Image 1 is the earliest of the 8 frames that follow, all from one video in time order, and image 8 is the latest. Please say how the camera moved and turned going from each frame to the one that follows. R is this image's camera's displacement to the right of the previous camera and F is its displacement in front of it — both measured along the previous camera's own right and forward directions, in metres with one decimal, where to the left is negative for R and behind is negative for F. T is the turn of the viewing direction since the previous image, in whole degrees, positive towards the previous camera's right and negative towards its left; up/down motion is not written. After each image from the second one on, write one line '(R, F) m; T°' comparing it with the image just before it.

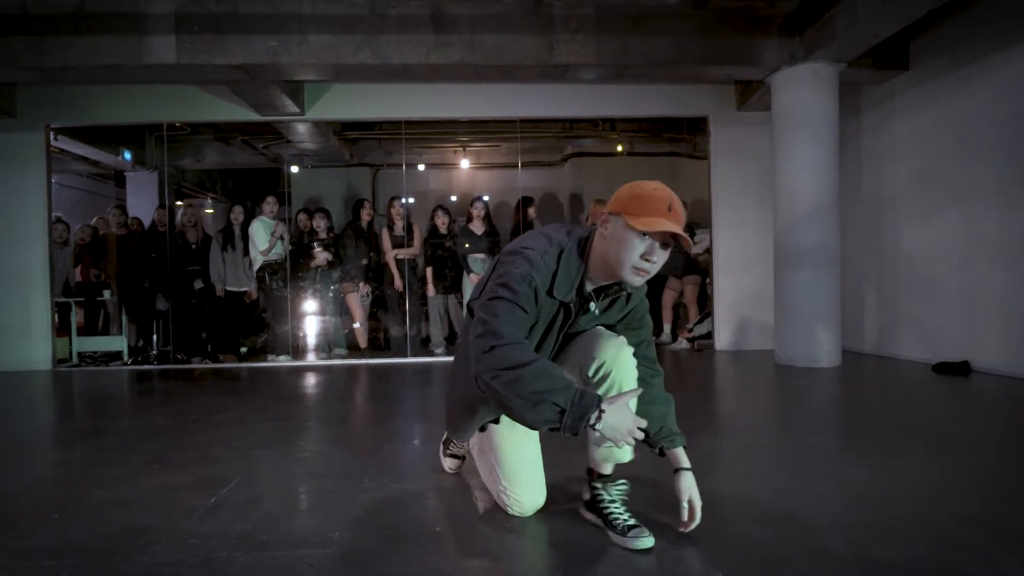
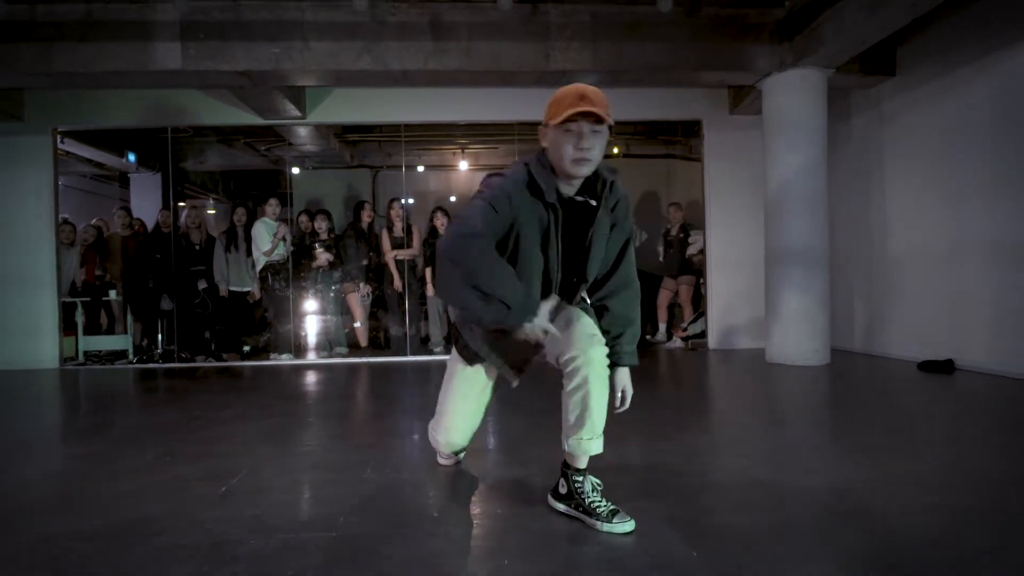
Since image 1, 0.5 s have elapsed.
(0.0, -0.1) m; 0°
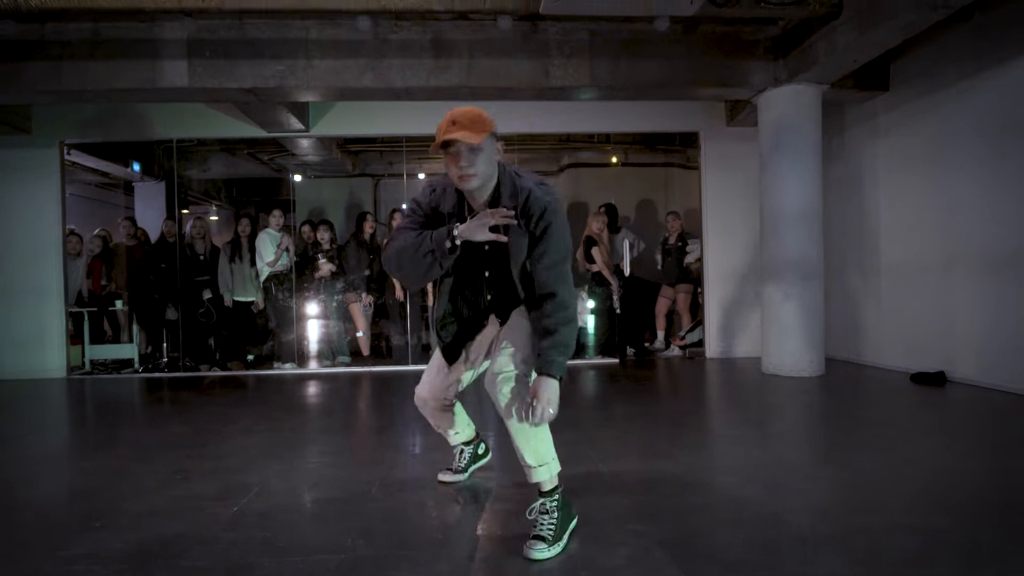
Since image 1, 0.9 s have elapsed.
(0.0, -0.1) m; 0°
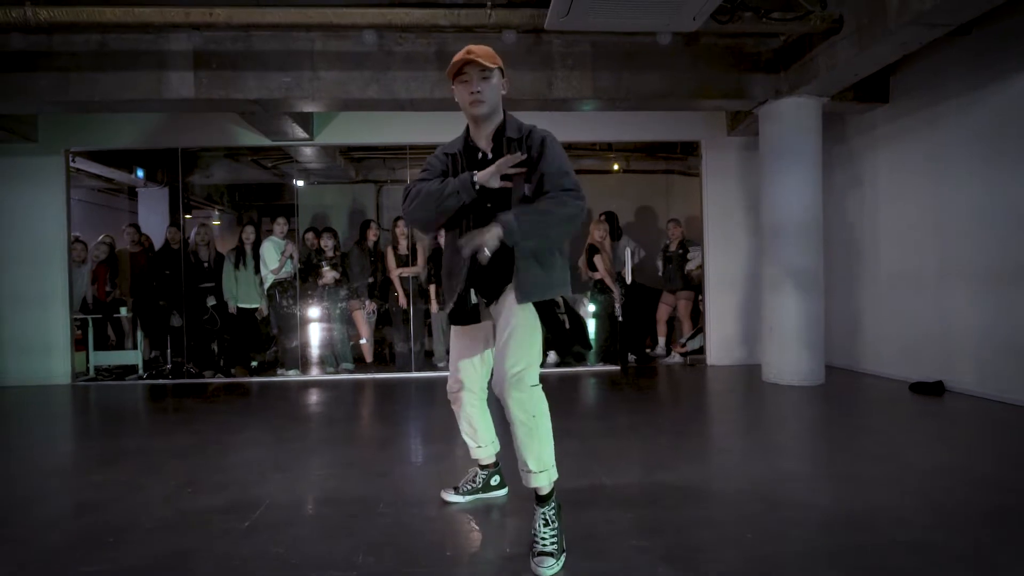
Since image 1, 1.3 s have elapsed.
(0.0, -0.1) m; 0°
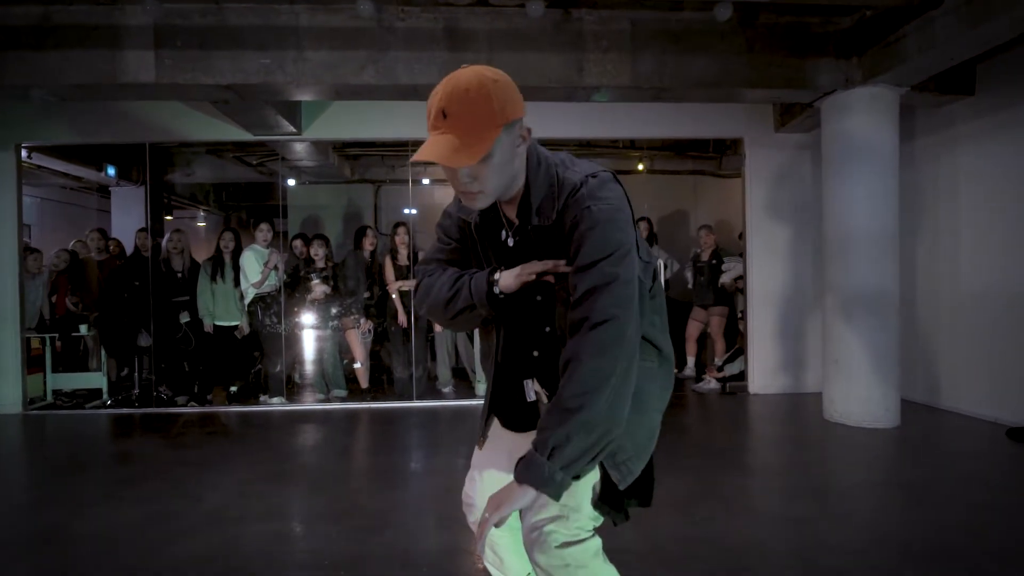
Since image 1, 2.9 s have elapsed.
(-0.2, +0.9) m; 0°
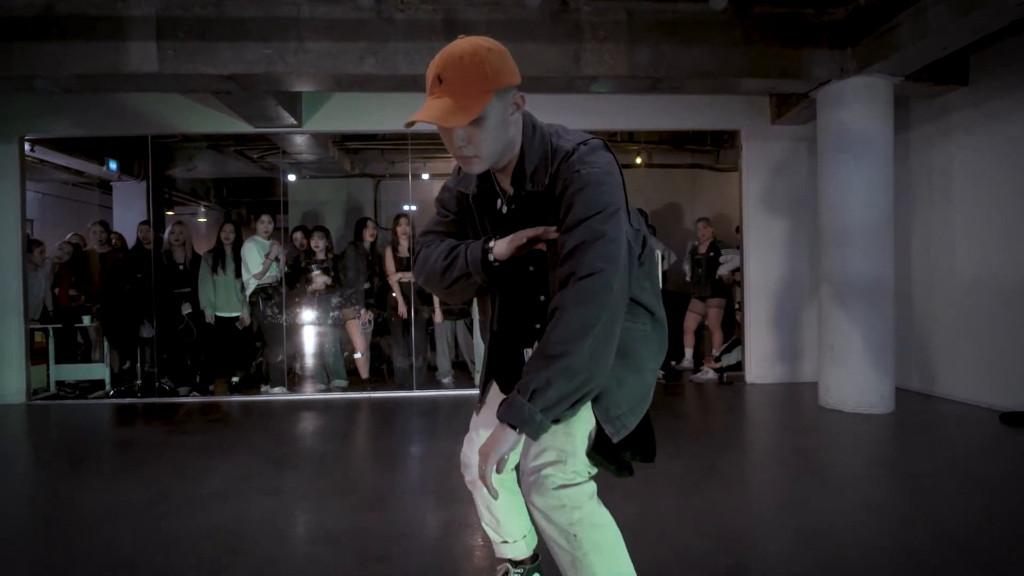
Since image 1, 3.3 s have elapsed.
(0.0, -0.1) m; 0°
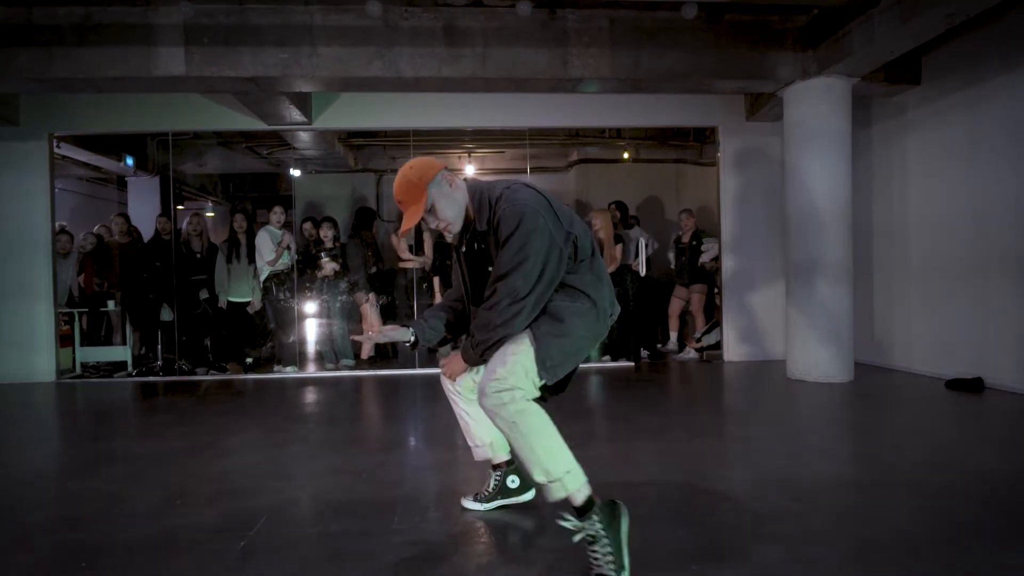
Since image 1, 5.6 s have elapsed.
(0.0, -0.5) m; 0°
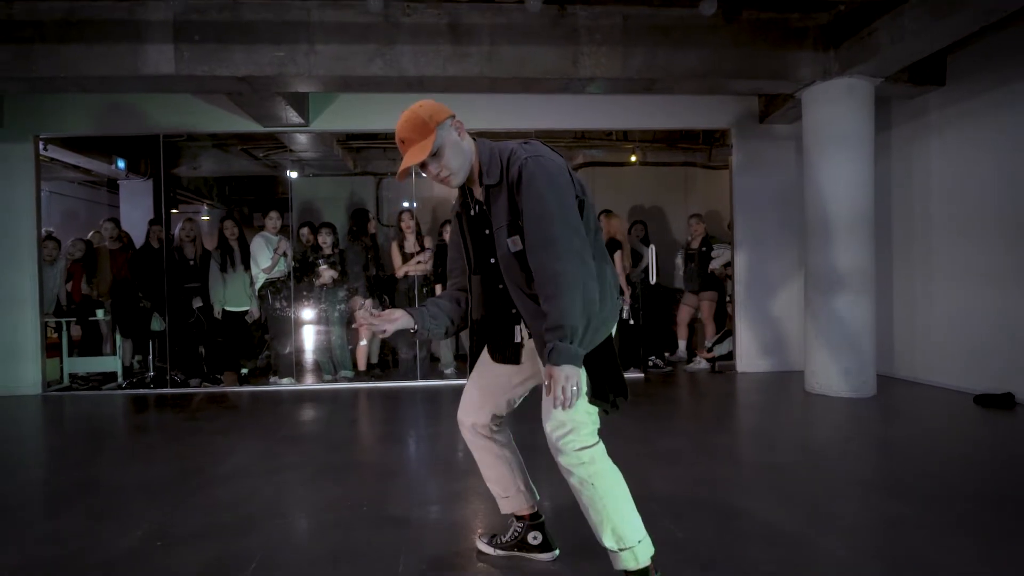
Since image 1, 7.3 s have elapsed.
(-0.1, +0.3) m; 0°
